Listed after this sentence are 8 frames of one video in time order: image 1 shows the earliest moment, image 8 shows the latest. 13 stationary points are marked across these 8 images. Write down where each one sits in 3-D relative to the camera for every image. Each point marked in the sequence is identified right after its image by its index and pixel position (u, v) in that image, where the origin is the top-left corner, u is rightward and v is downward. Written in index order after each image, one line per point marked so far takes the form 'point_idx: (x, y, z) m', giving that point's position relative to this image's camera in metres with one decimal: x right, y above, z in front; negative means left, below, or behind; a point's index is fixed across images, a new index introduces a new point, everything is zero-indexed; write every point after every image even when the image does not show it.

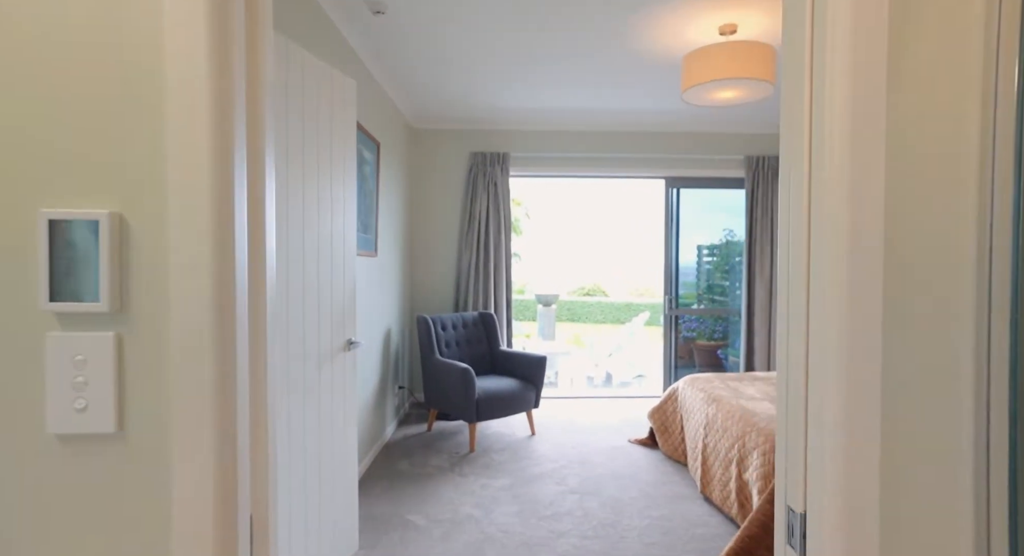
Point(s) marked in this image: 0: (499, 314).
0: (-0.1, -0.3, +4.7) m
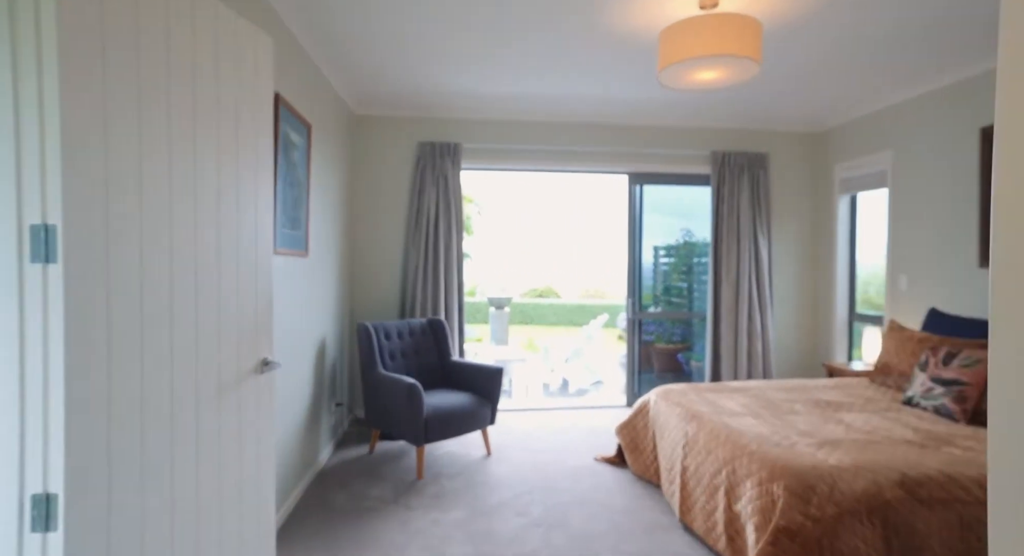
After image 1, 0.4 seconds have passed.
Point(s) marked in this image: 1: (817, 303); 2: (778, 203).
0: (-0.5, -0.3, +4.2) m
1: (+2.7, -0.2, +4.8) m
2: (+2.3, +0.7, +4.7) m
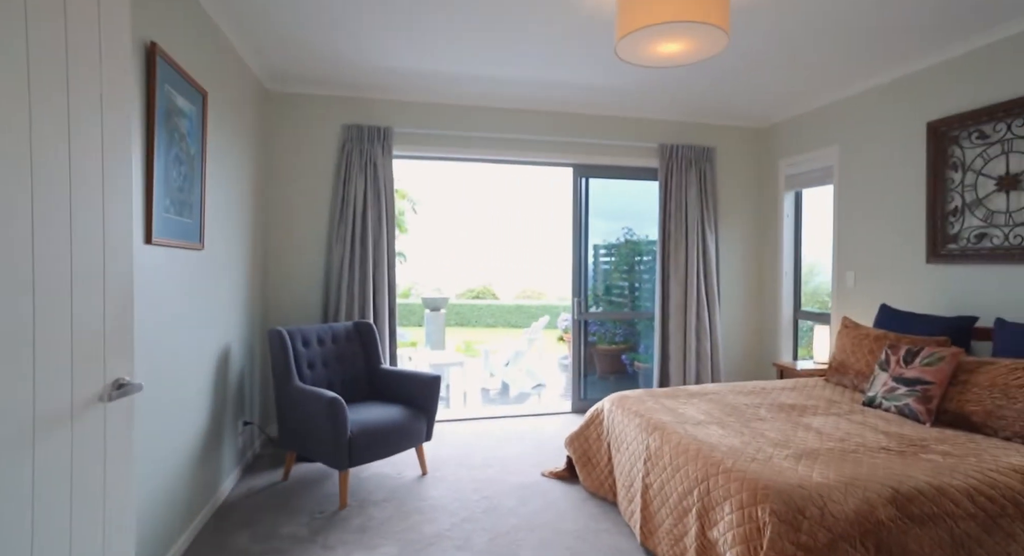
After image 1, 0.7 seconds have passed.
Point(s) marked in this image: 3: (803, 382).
0: (-0.9, -0.3, +3.8) m
1: (+2.2, -0.2, +4.7) m
2: (+1.8, +0.7, +4.6) m
3: (+1.7, -0.6, +3.2) m
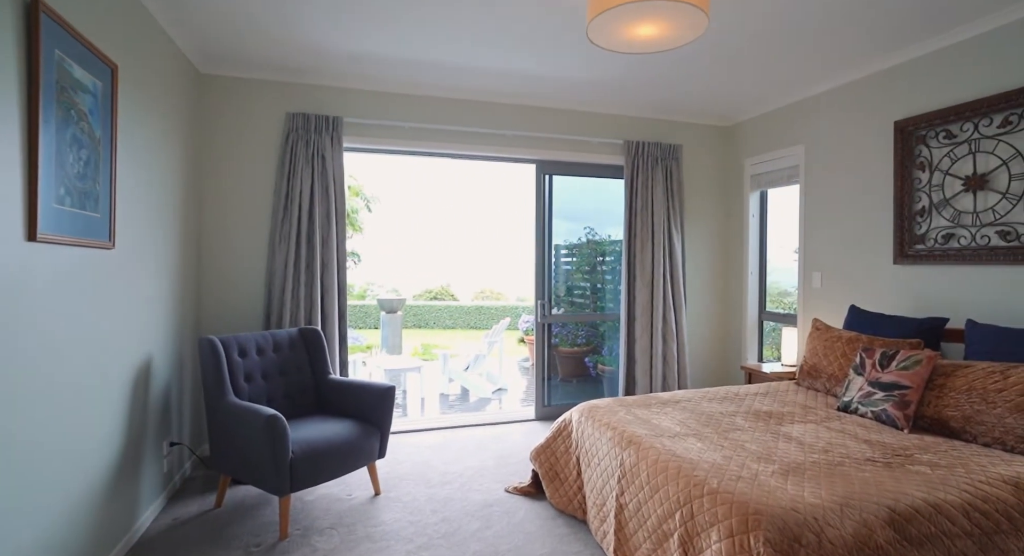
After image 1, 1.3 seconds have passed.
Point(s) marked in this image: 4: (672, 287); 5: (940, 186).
0: (-1.2, -0.3, +3.5) m
1: (+1.8, -0.2, +4.6) m
2: (+1.5, +0.7, +4.5) m
3: (+1.5, -0.6, +3.1) m
4: (+1.3, -0.1, +4.4) m
5: (+2.3, +0.5, +3.0) m
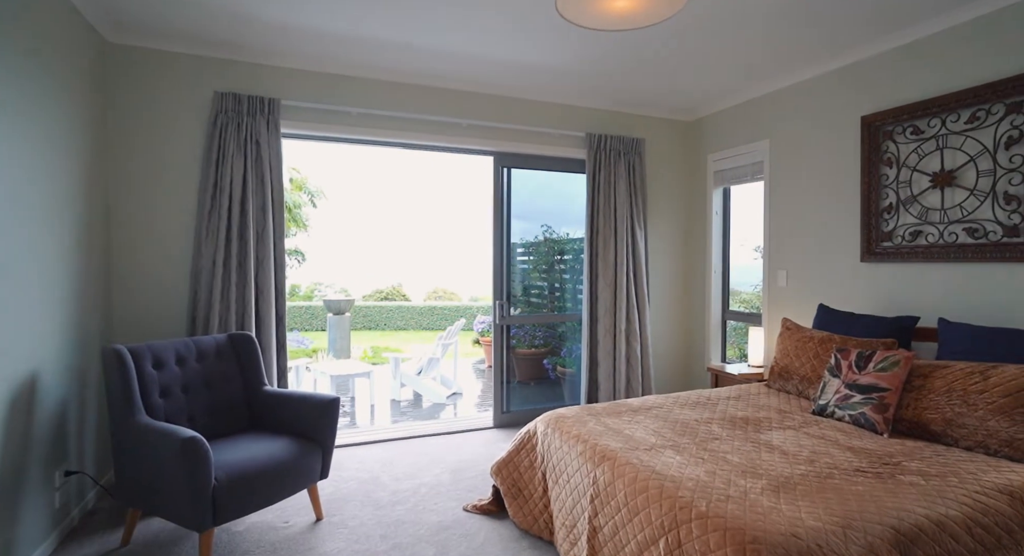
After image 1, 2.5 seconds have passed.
0: (-1.4, -0.3, +3.1) m
1: (+1.5, -0.2, +4.5) m
2: (+1.1, +0.7, +4.4) m
3: (+1.3, -0.6, +3.0) m
4: (+1.0, -0.1, +4.2) m
5: (+2.1, +0.5, +2.9) m
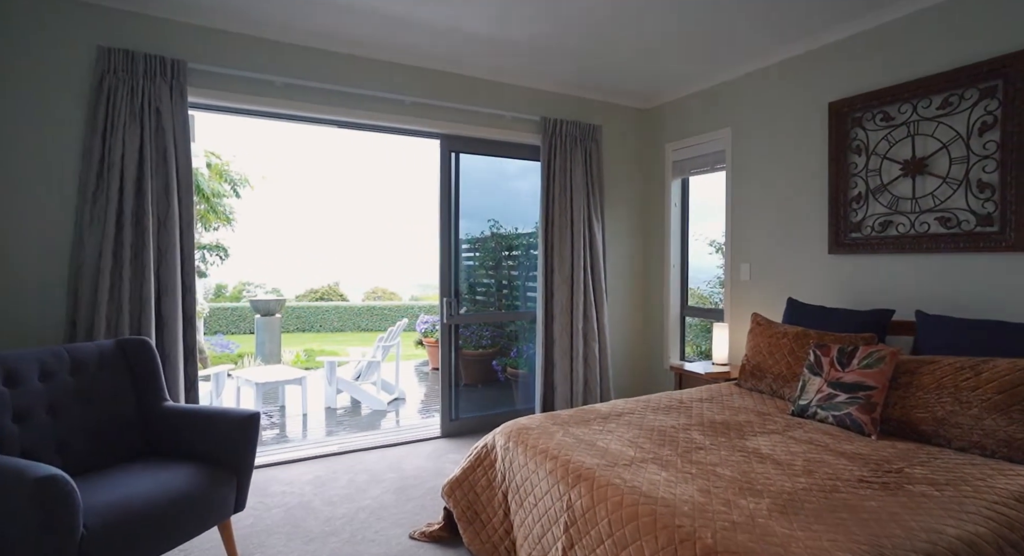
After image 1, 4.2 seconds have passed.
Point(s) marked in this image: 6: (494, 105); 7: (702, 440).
0: (-1.7, -0.3, +2.6) m
1: (+1.1, -0.2, +4.3) m
2: (+0.7, +0.7, +4.2) m
3: (+1.0, -0.6, +2.8) m
4: (+0.6, 0.0, +4.0) m
5: (+1.9, +0.6, +2.8) m
6: (-0.1, +1.2, +3.7) m
7: (+0.7, -0.6, +2.1) m
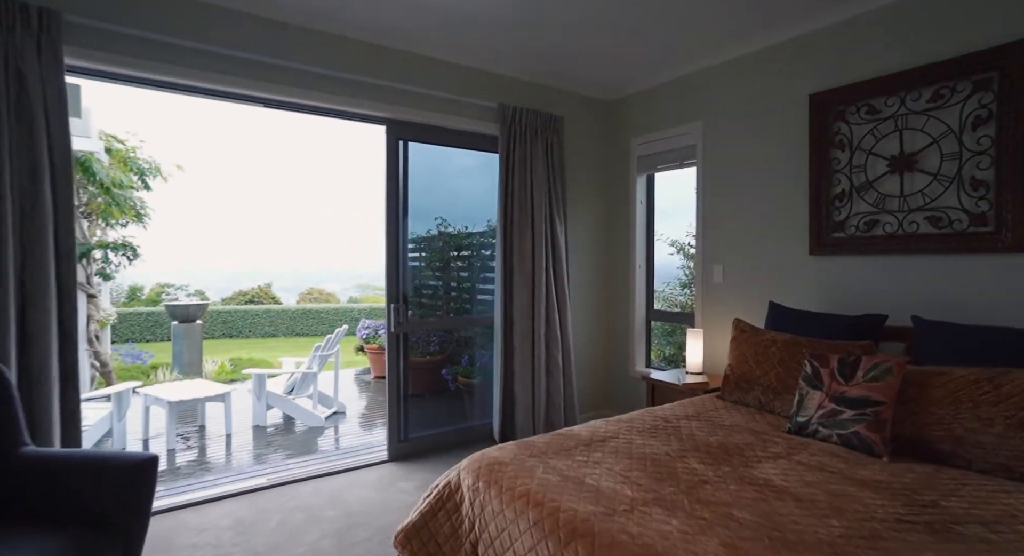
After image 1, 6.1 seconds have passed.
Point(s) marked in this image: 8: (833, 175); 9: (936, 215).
0: (-1.8, -0.3, +2.1) m
1: (+0.7, -0.2, +4.1) m
2: (+0.4, +0.7, +3.9) m
3: (+0.9, -0.6, +2.5) m
4: (+0.3, 0.0, +3.7) m
5: (+1.7, +0.5, +2.6) m
6: (-0.4, +1.2, +3.3) m
7: (+0.6, -0.6, +1.8) m
8: (+1.6, +0.5, +2.8) m
9: (+1.9, +0.3, +2.4) m
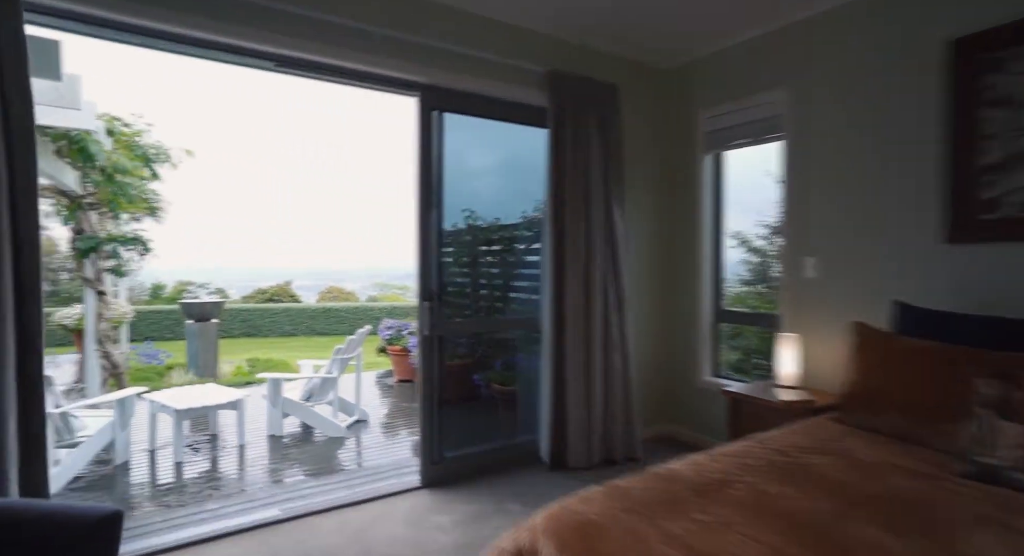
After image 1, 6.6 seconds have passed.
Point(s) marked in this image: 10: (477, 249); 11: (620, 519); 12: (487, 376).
0: (-1.6, -0.3, +1.6) m
1: (+1.0, -0.1, +3.5) m
2: (+0.7, +0.7, +3.3) m
3: (+1.1, -0.6, +2.0) m
4: (+0.6, 0.0, +3.1) m
5: (+2.0, +0.6, +2.1) m
6: (-0.1, +1.2, +2.8) m
7: (+0.9, -0.6, +1.2) m
8: (+1.9, +0.6, +2.2) m
9: (+2.1, +0.3, +1.8) m
10: (-0.1, +0.2, +3.0) m
11: (+0.3, -0.6, +1.3) m
12: (-0.1, -0.6, +3.1) m
